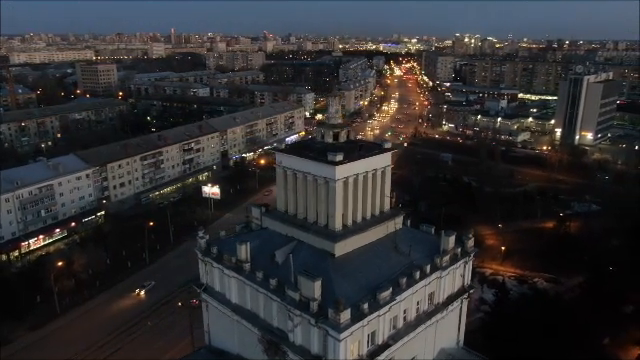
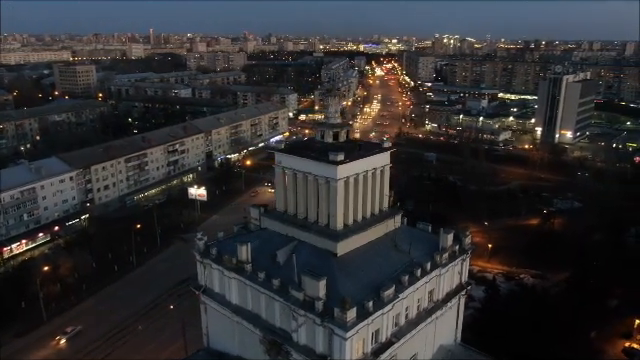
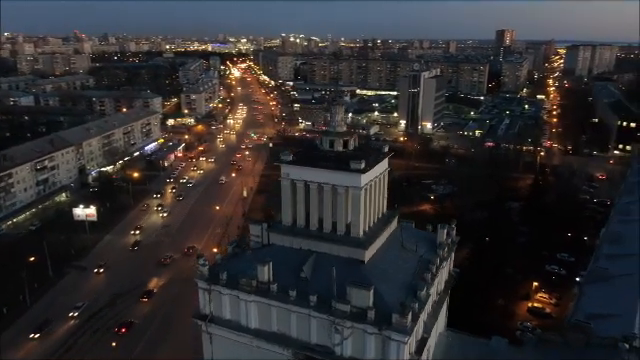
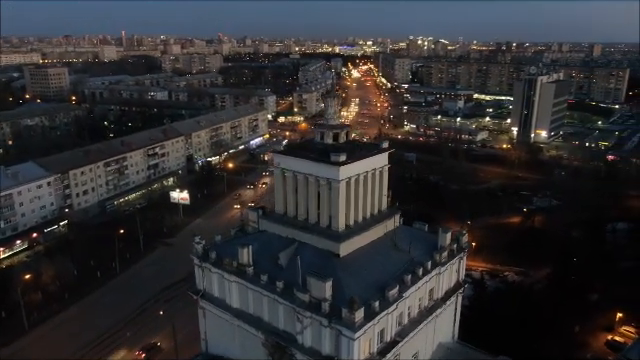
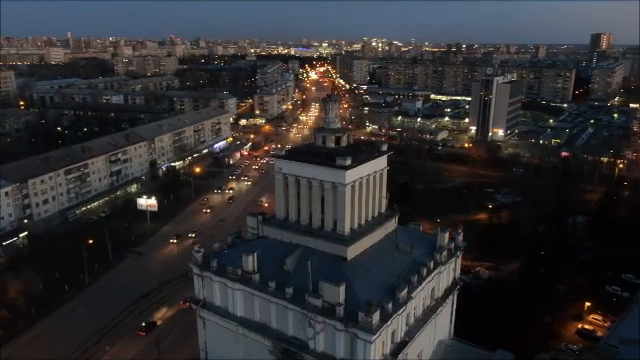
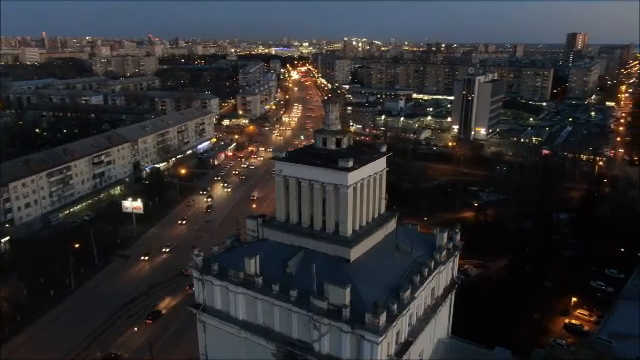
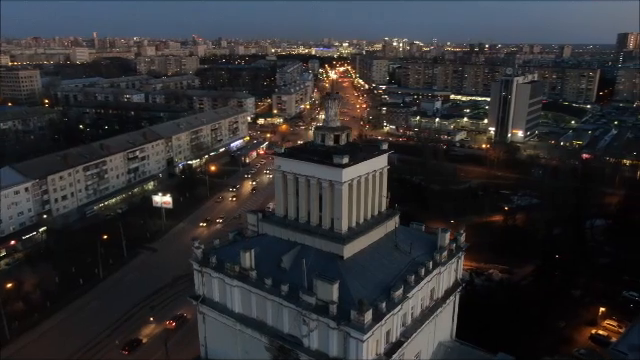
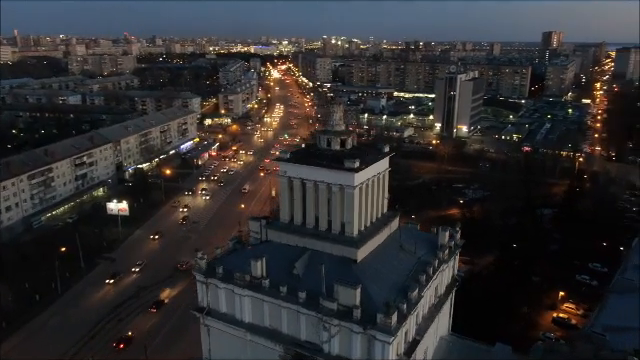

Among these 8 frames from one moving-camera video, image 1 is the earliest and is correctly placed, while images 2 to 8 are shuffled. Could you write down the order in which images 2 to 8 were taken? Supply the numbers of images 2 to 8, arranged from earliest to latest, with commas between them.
2, 4, 7, 5, 6, 8, 3
